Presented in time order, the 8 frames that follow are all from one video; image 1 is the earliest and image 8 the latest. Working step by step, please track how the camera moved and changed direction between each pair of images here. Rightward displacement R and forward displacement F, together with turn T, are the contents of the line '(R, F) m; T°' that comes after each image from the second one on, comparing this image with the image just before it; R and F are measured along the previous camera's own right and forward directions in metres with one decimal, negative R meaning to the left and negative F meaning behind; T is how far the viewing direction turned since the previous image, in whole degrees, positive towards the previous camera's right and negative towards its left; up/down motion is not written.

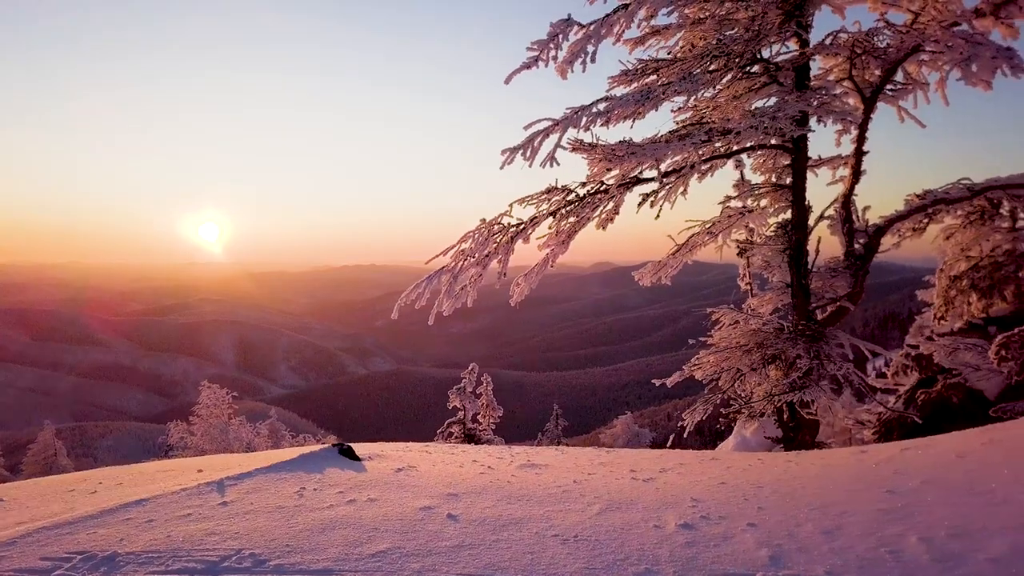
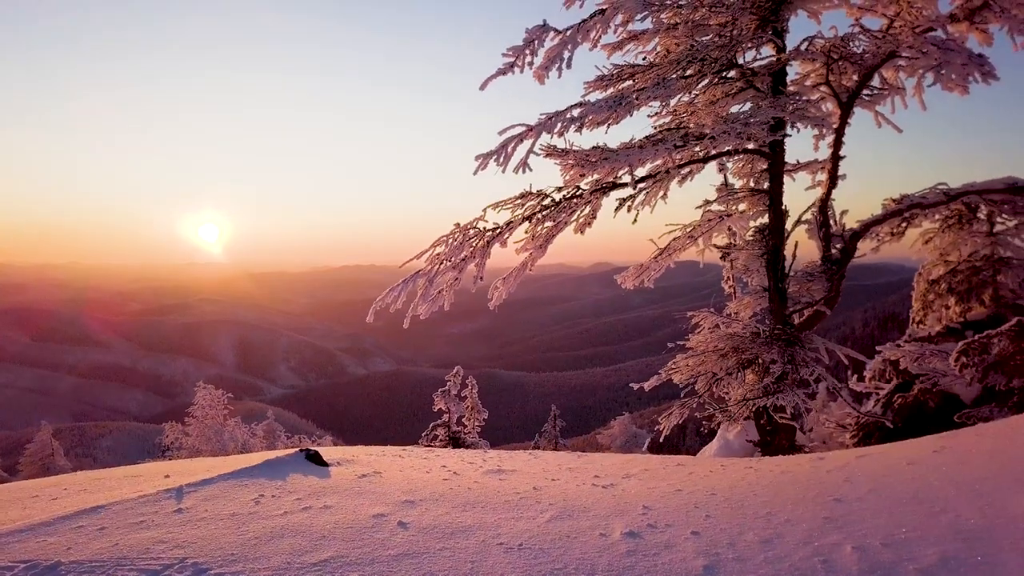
(+0.3, 0.0) m; 0°
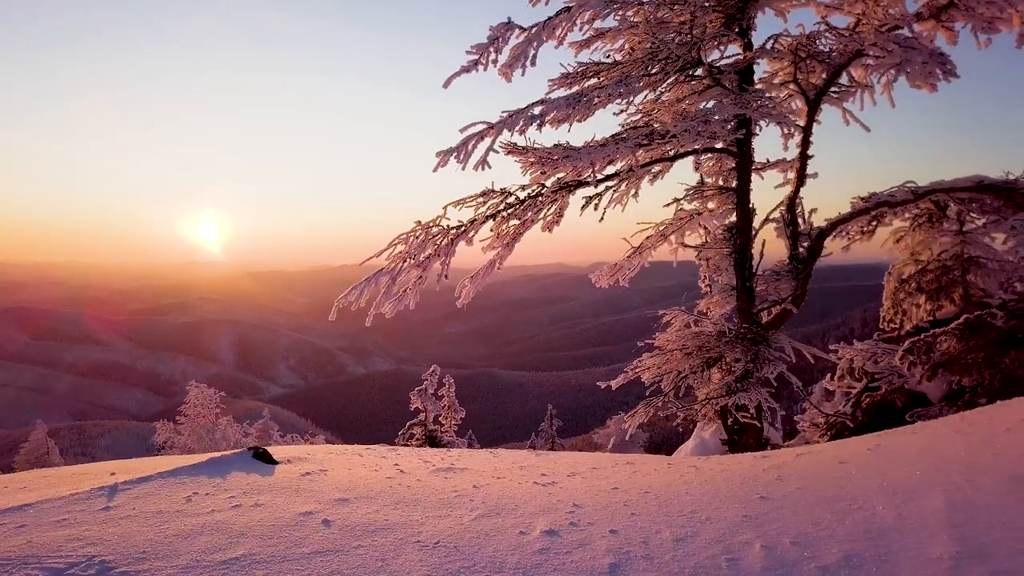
(+0.4, 0.0) m; 0°
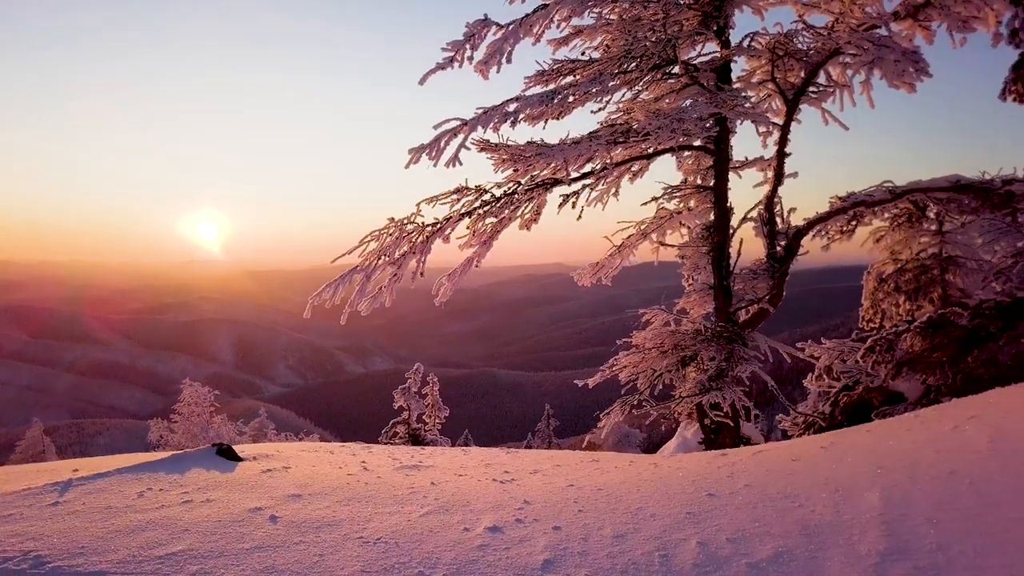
(+0.3, 0.0) m; 0°
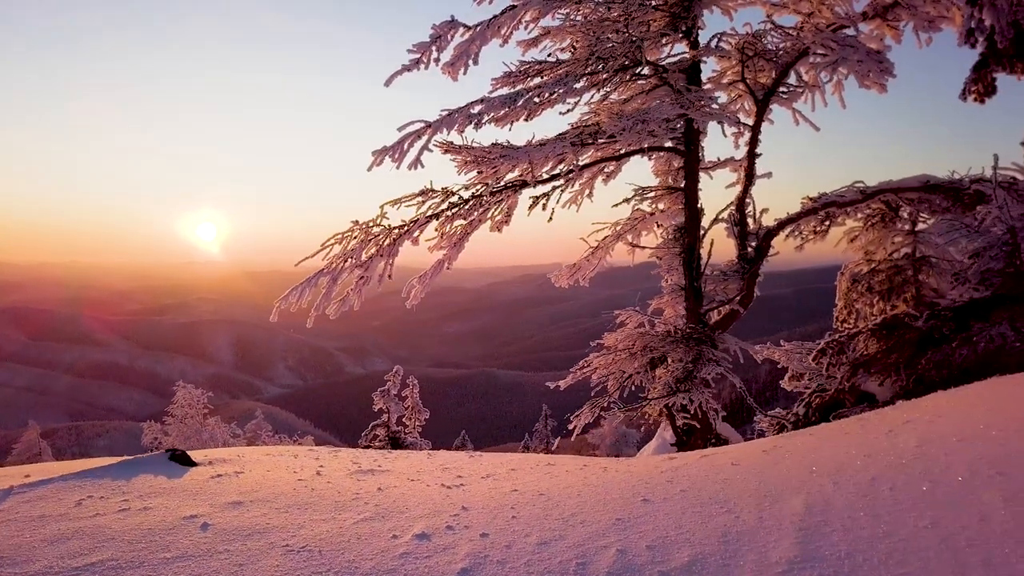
(+0.3, 0.0) m; 0°
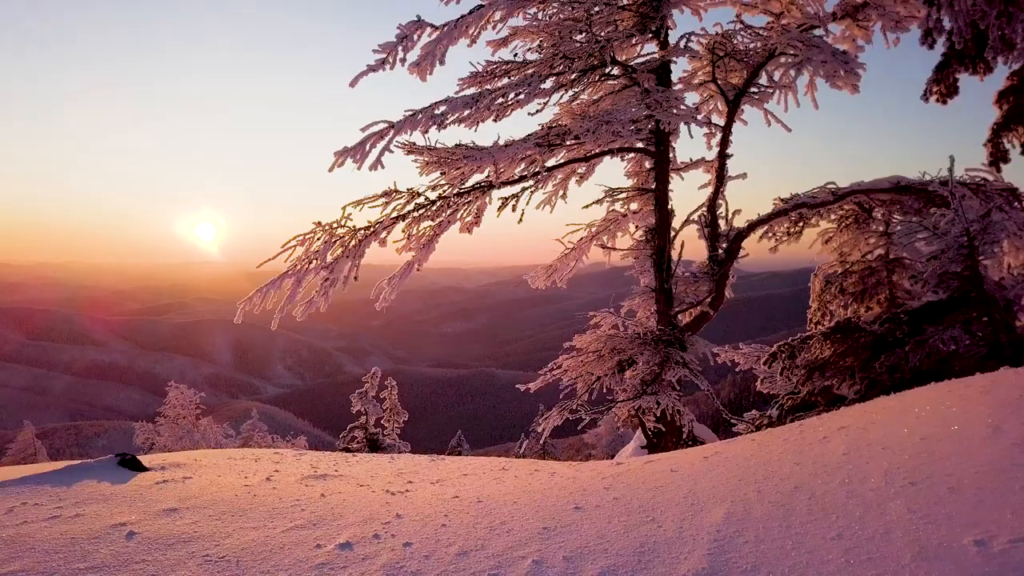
(+0.3, 0.0) m; 0°
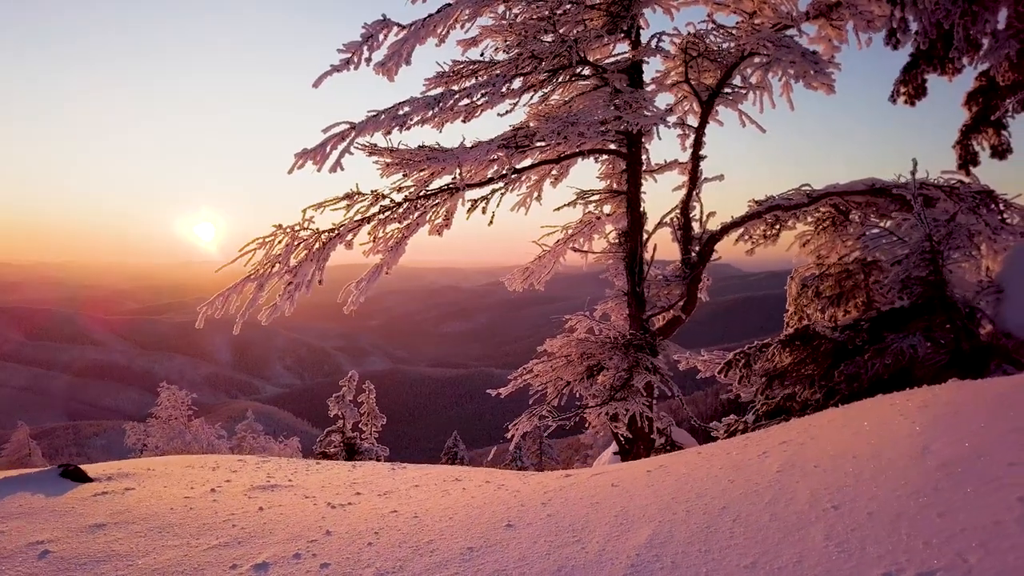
(+0.3, +0.1) m; 0°
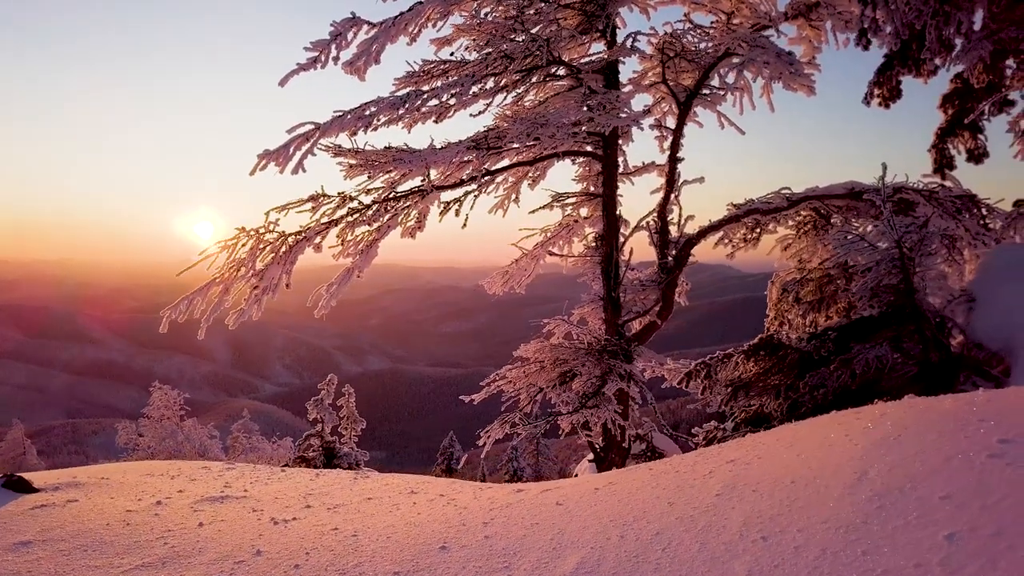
(+0.3, +0.1) m; 0°
